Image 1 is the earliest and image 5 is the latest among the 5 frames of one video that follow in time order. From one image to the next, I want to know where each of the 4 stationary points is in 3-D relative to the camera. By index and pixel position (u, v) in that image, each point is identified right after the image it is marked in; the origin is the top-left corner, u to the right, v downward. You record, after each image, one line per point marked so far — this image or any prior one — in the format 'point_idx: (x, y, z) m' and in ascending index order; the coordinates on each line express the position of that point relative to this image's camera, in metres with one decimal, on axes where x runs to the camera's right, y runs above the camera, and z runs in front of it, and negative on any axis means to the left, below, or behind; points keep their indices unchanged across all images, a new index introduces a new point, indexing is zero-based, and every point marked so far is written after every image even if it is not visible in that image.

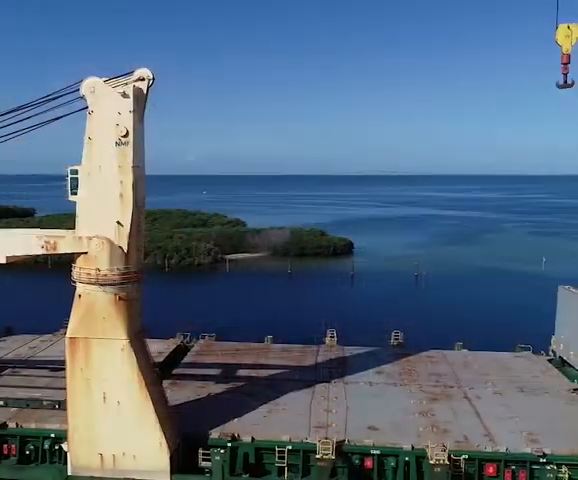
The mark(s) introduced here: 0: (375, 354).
0: (+1.9, -2.5, +13.9) m
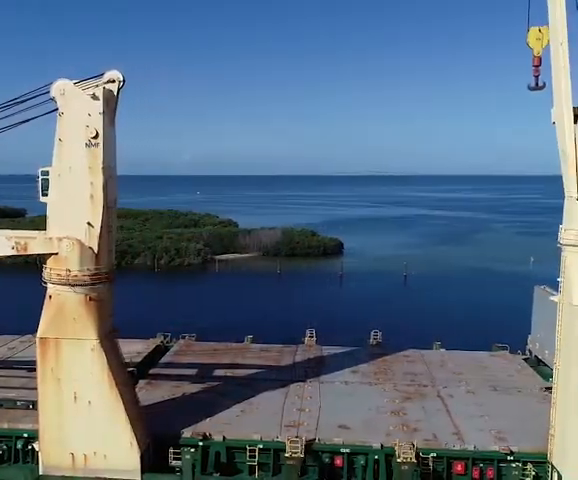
0: (+1.4, -2.5, +14.0) m
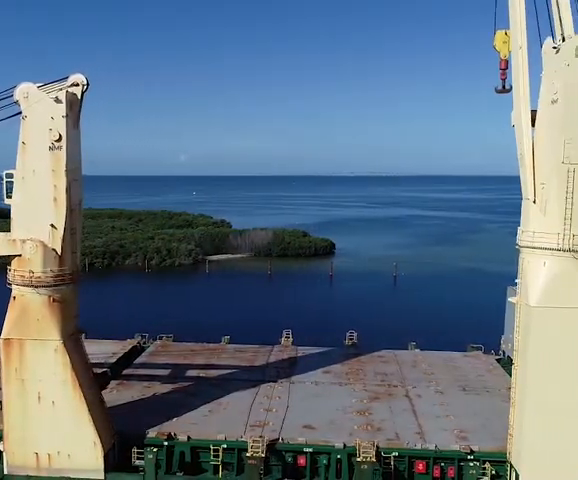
0: (+0.9, -2.6, +14.1) m
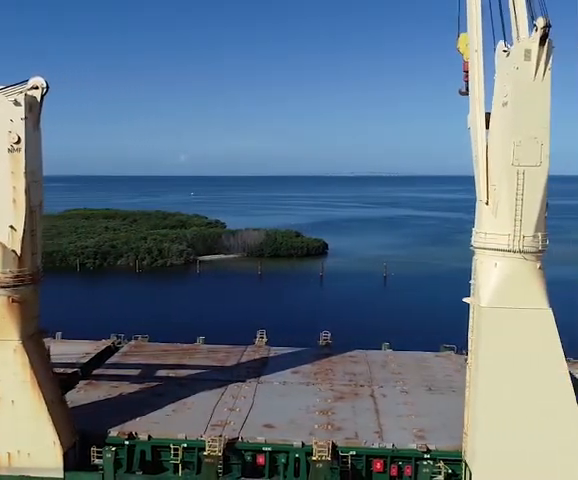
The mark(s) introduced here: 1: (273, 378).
0: (+0.2, -2.6, +14.2) m
1: (-0.3, -2.7, +12.4) m
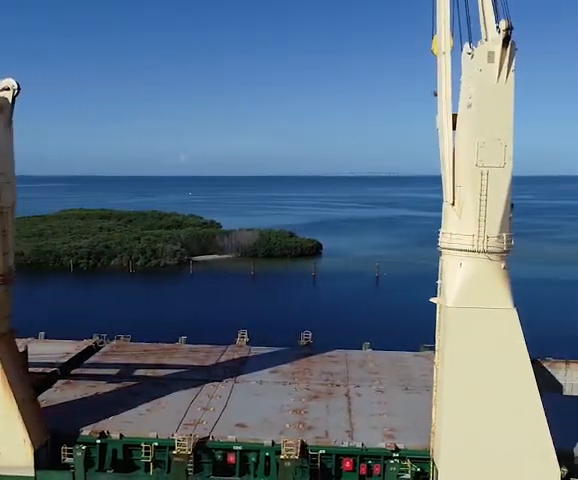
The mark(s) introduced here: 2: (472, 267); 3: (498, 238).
0: (-0.2, -2.6, +14.3) m
1: (-0.8, -2.7, +12.5) m
2: (+2.5, -0.4, +8.6) m
3: (+2.9, 0.0, +8.6) m
